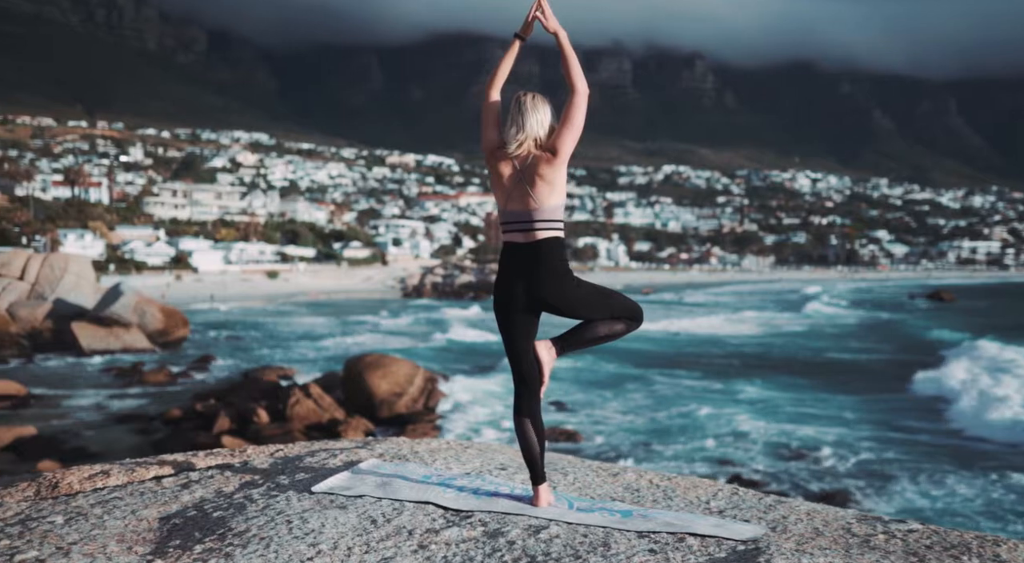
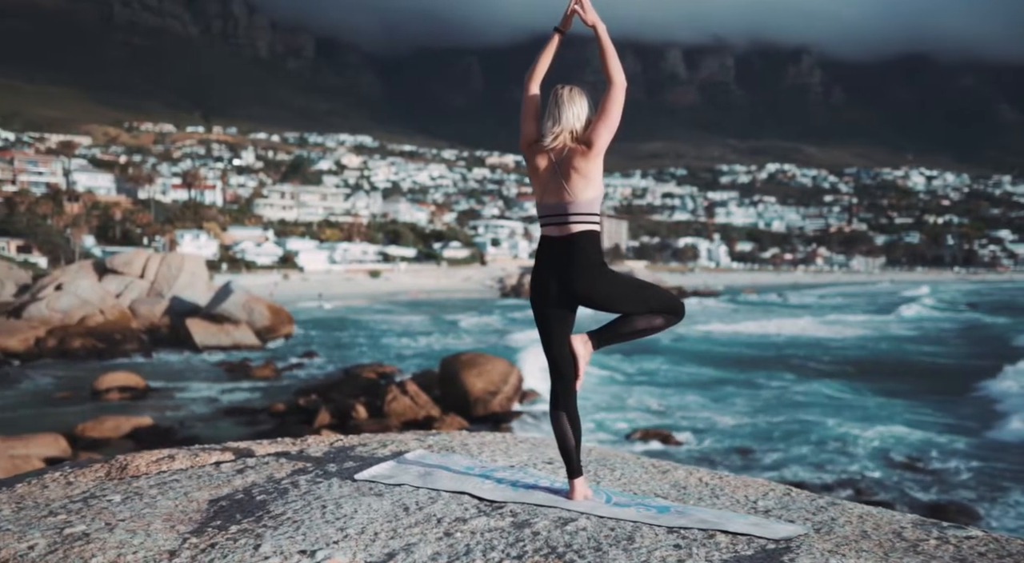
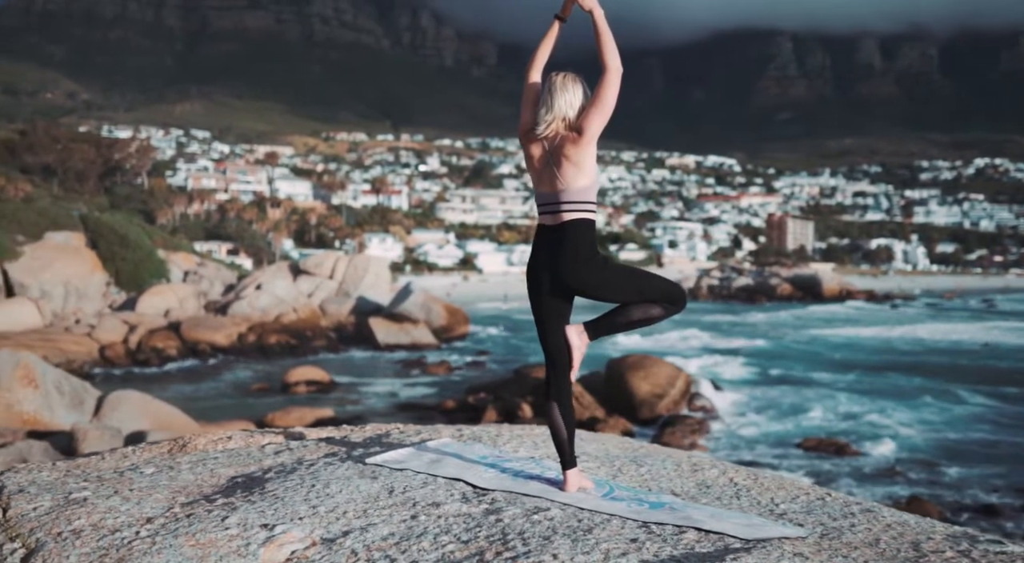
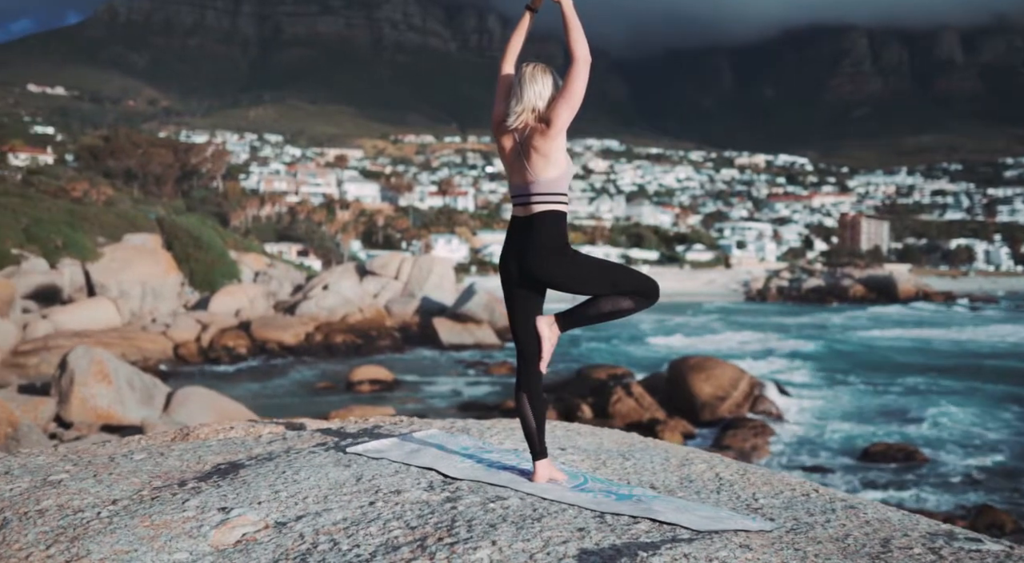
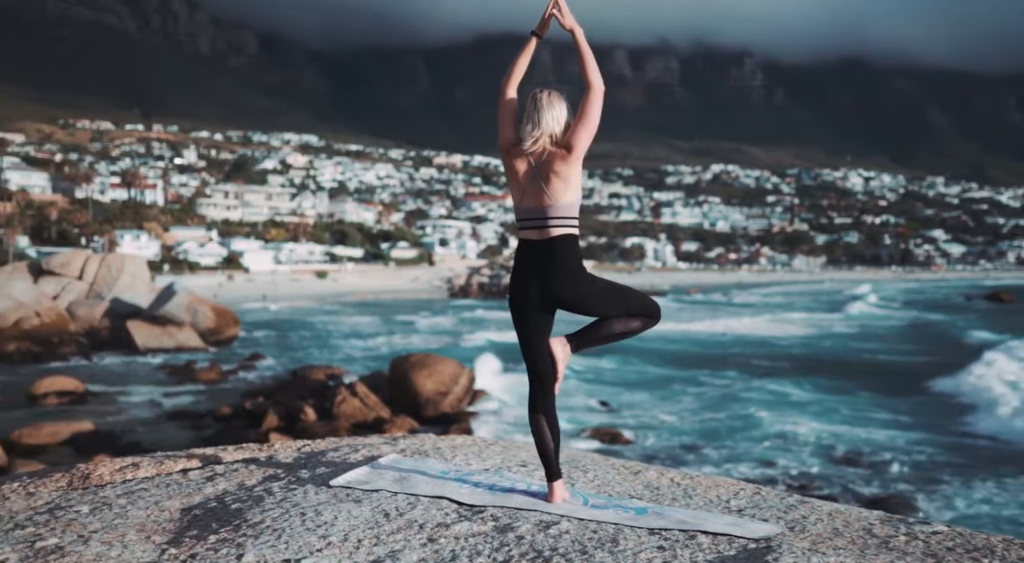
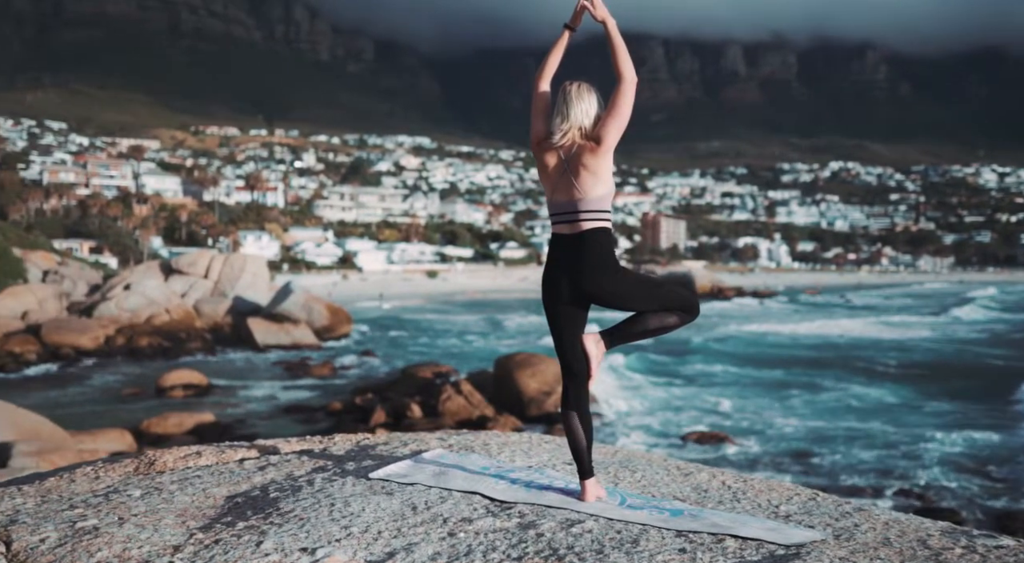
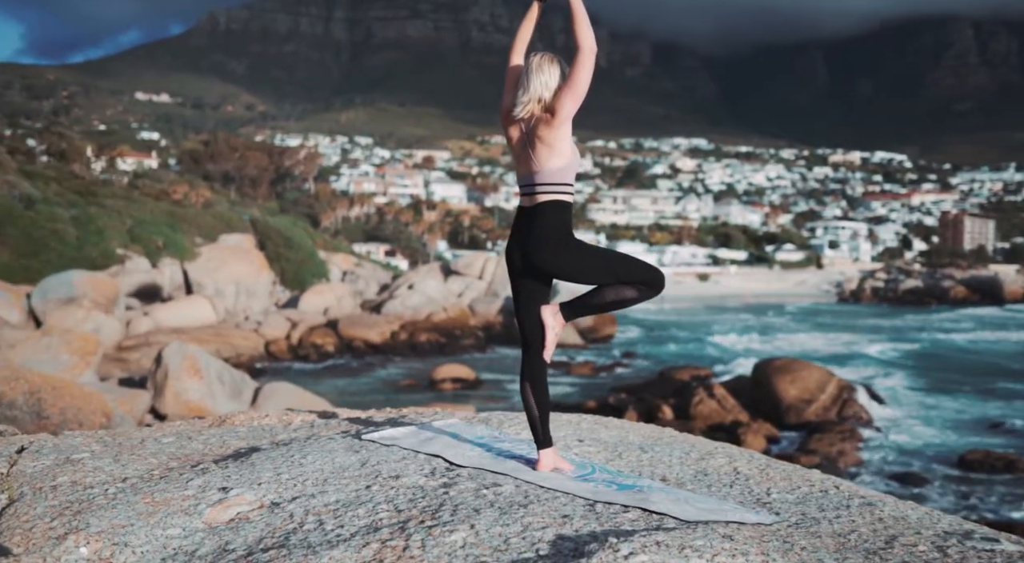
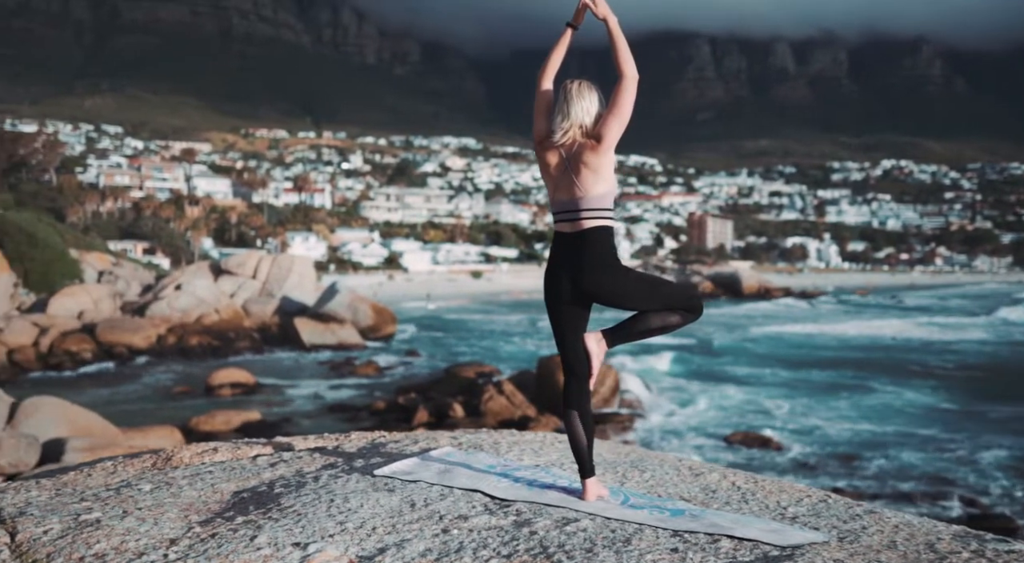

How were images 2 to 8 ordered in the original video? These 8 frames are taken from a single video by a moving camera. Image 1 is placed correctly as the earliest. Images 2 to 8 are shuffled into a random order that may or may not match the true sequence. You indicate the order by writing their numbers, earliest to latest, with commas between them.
5, 2, 6, 8, 3, 4, 7
